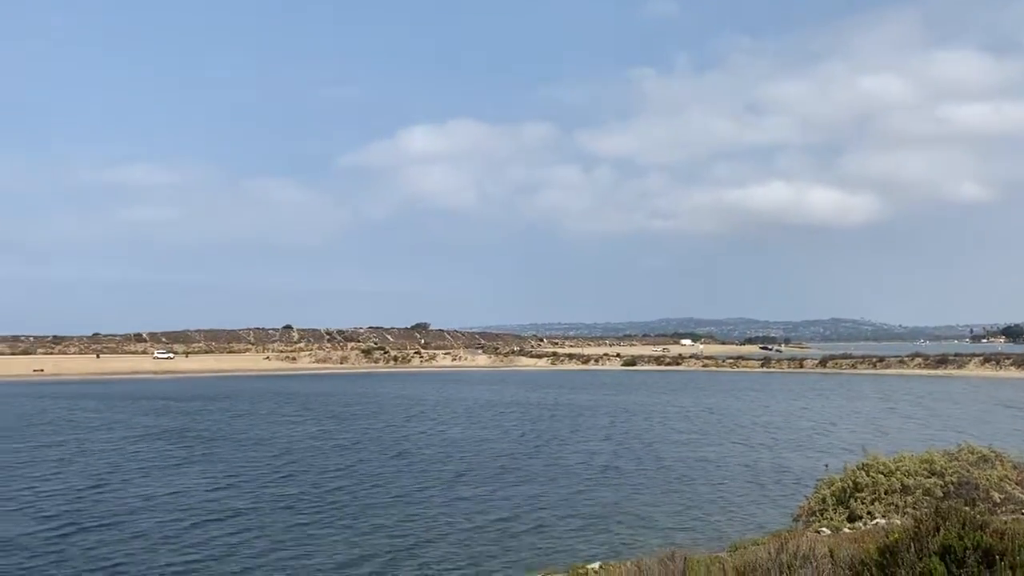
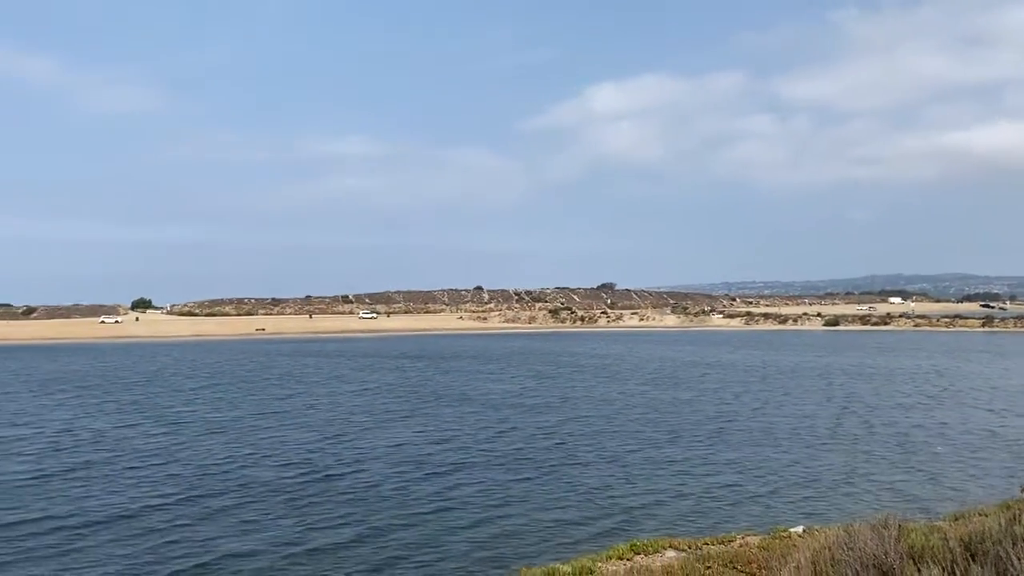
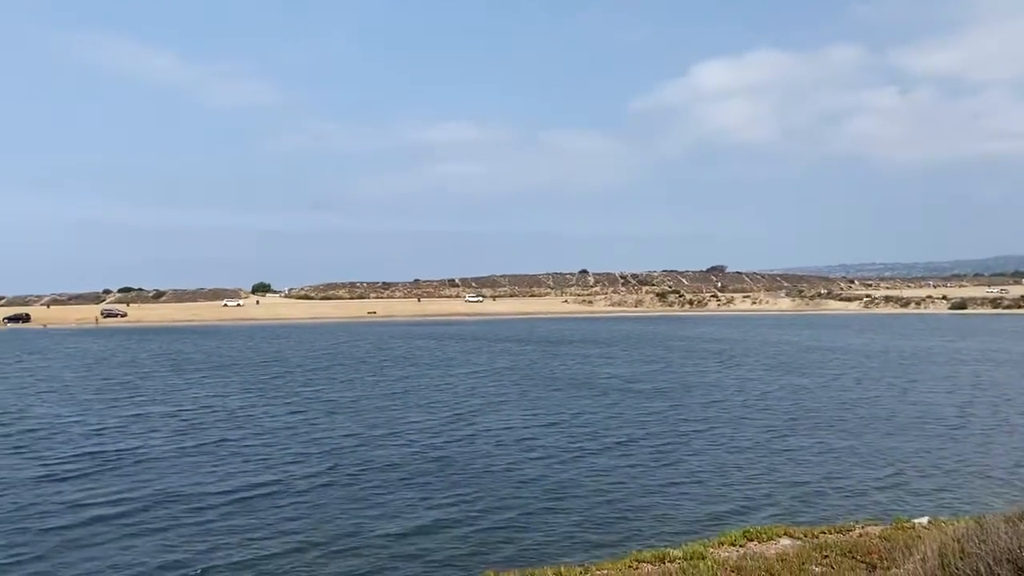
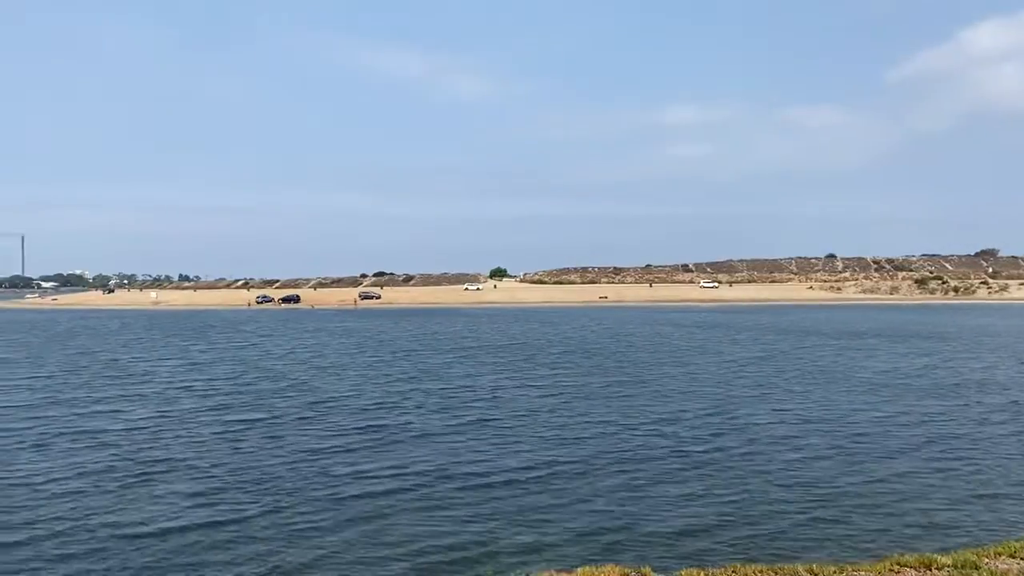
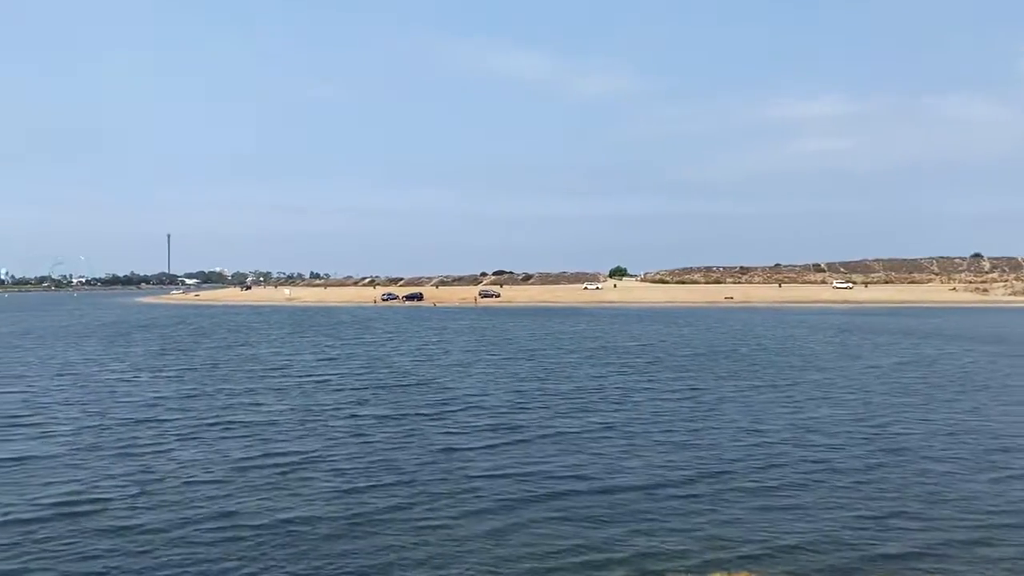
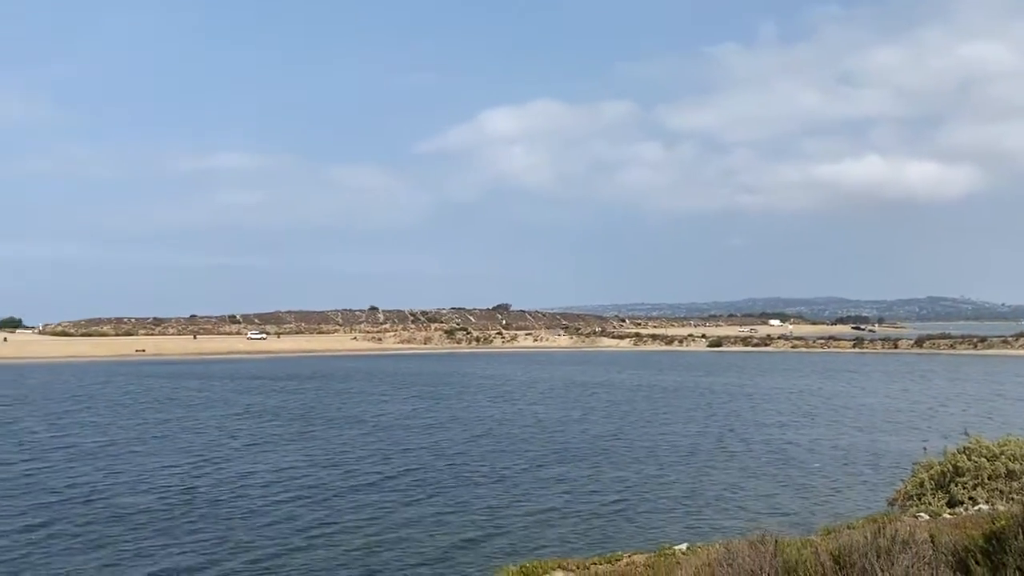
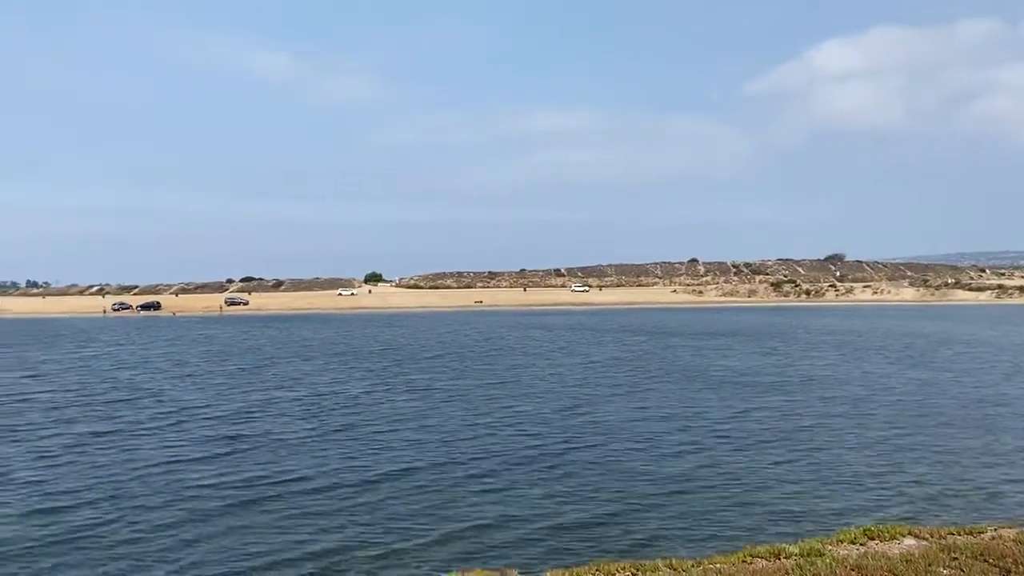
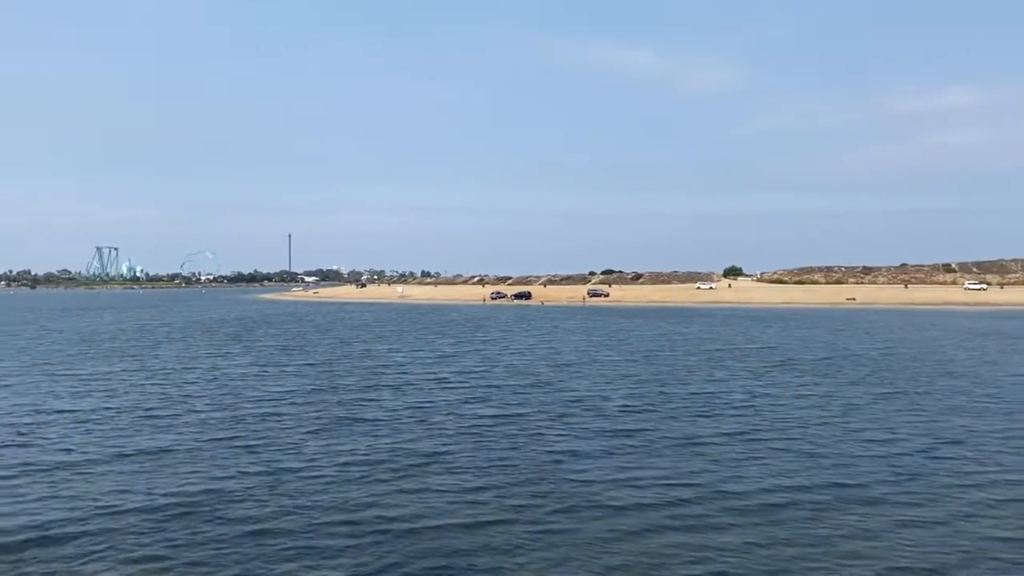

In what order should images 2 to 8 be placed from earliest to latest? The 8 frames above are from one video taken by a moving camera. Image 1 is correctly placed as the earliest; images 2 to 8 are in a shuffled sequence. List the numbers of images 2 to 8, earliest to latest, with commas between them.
6, 2, 3, 7, 4, 5, 8
